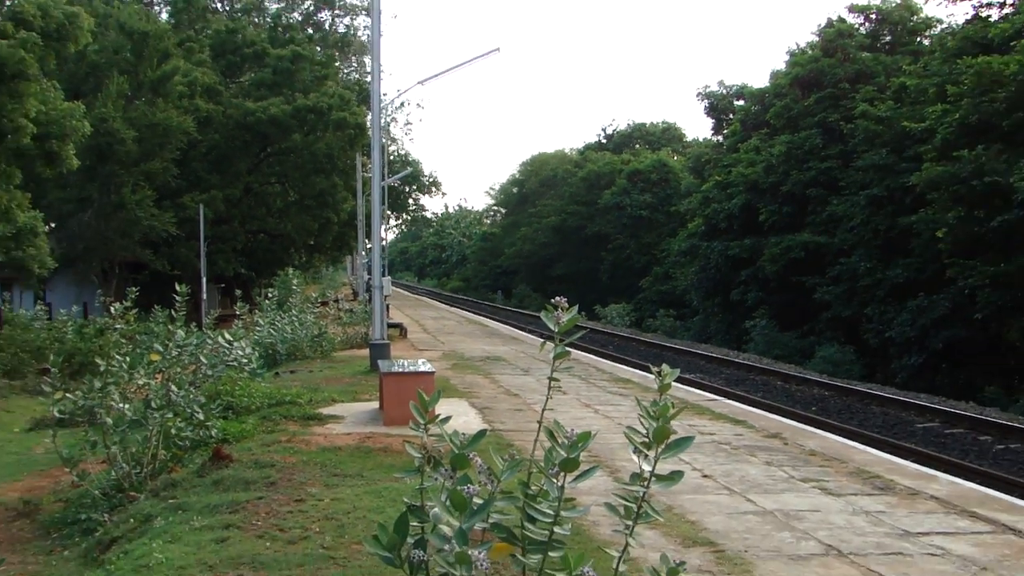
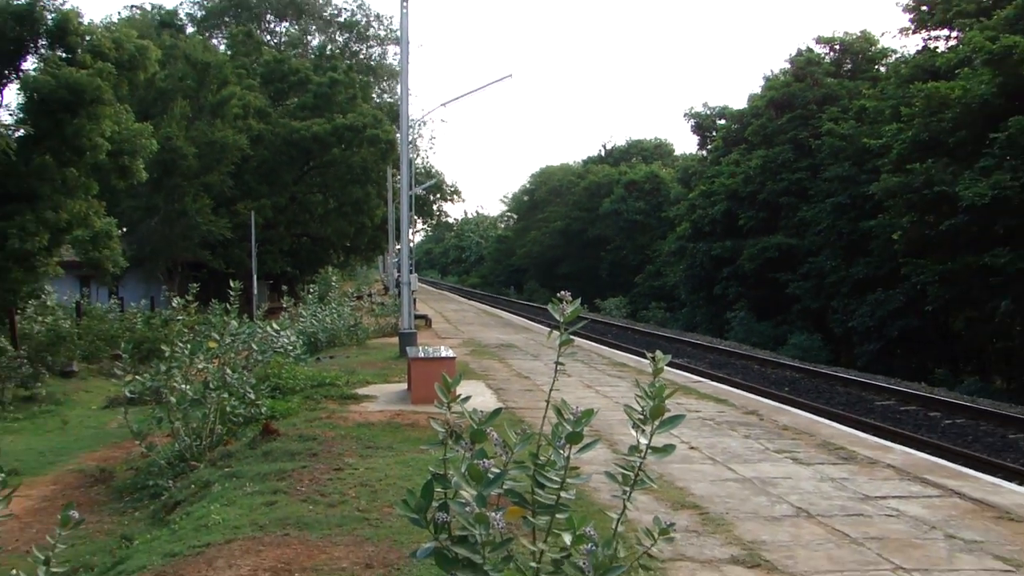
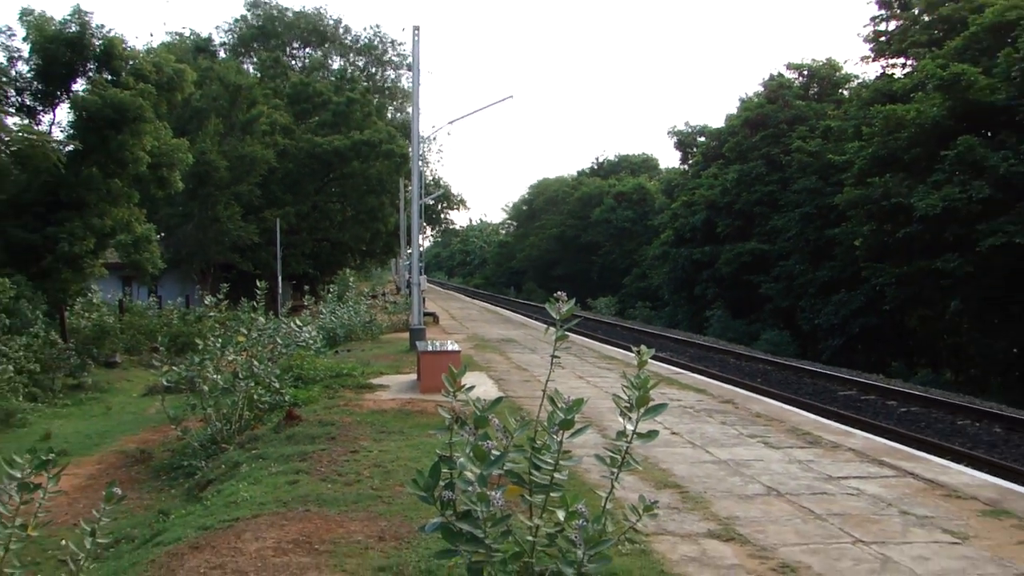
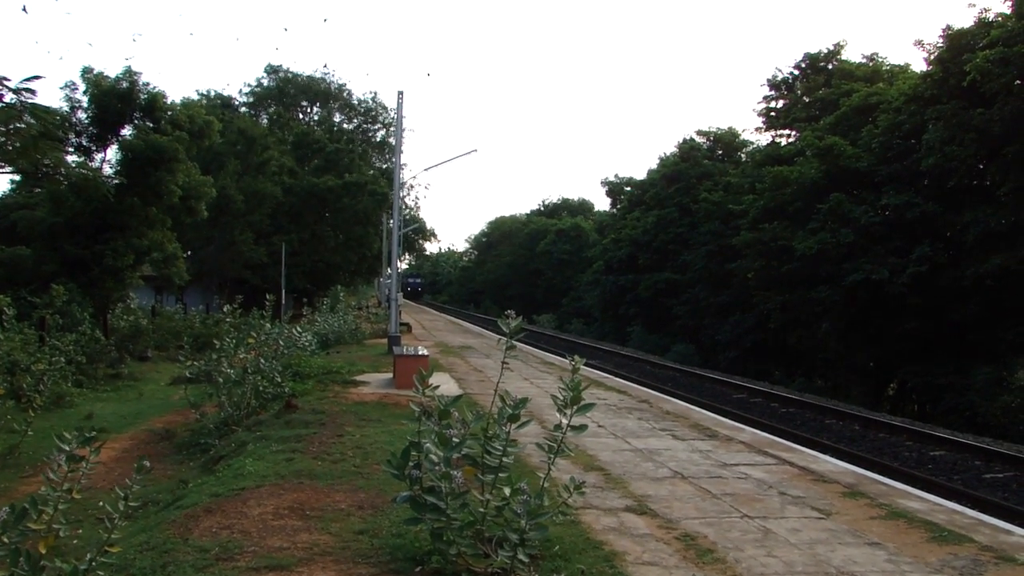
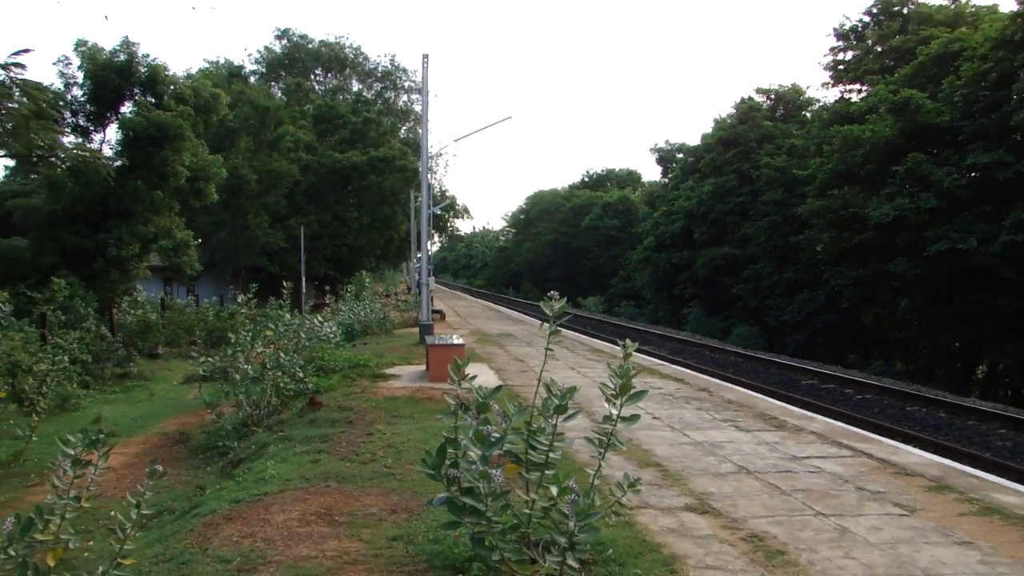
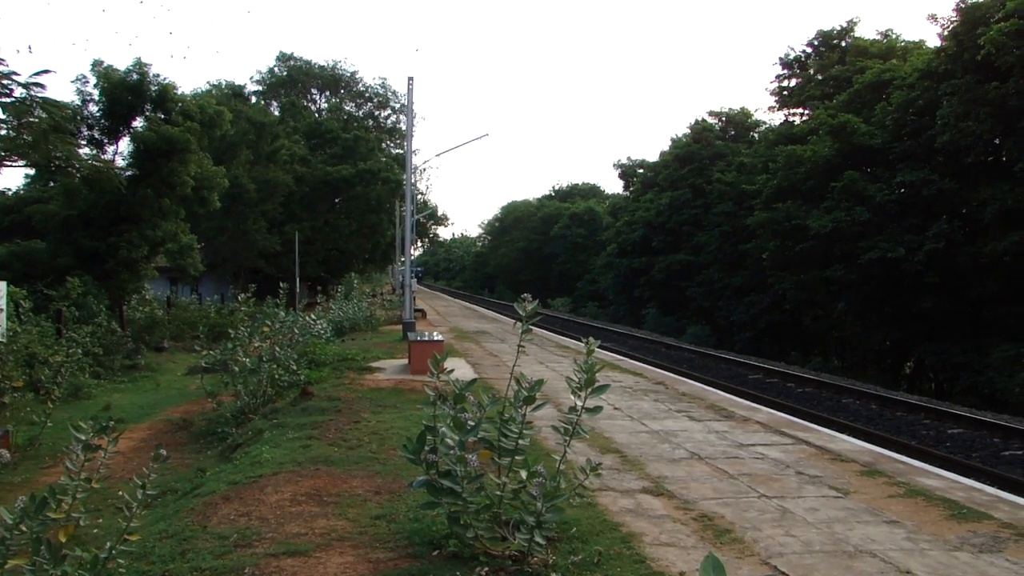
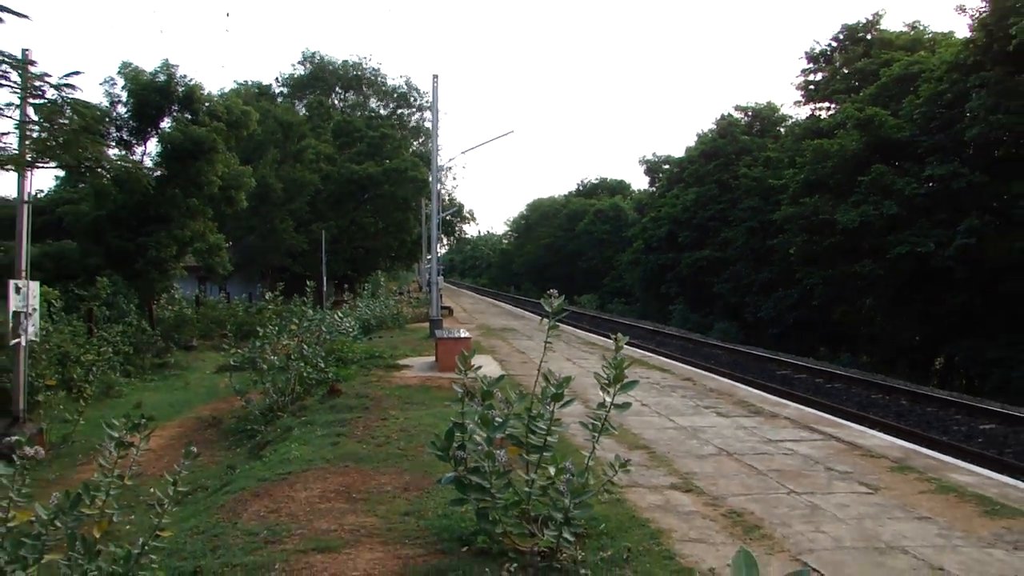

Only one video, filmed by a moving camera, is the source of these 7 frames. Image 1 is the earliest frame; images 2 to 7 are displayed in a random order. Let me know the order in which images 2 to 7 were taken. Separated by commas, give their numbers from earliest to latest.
2, 3, 5, 7, 6, 4
